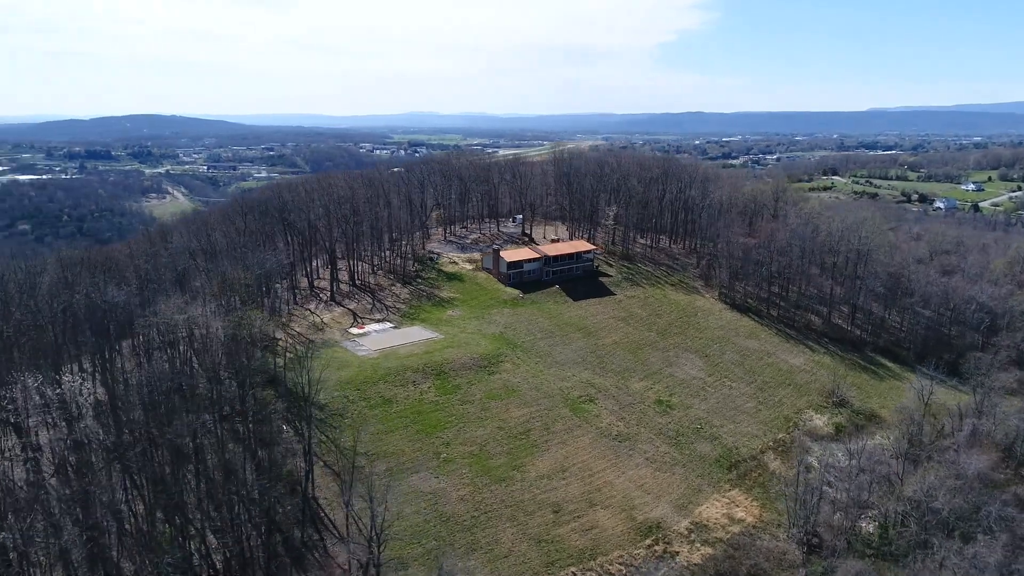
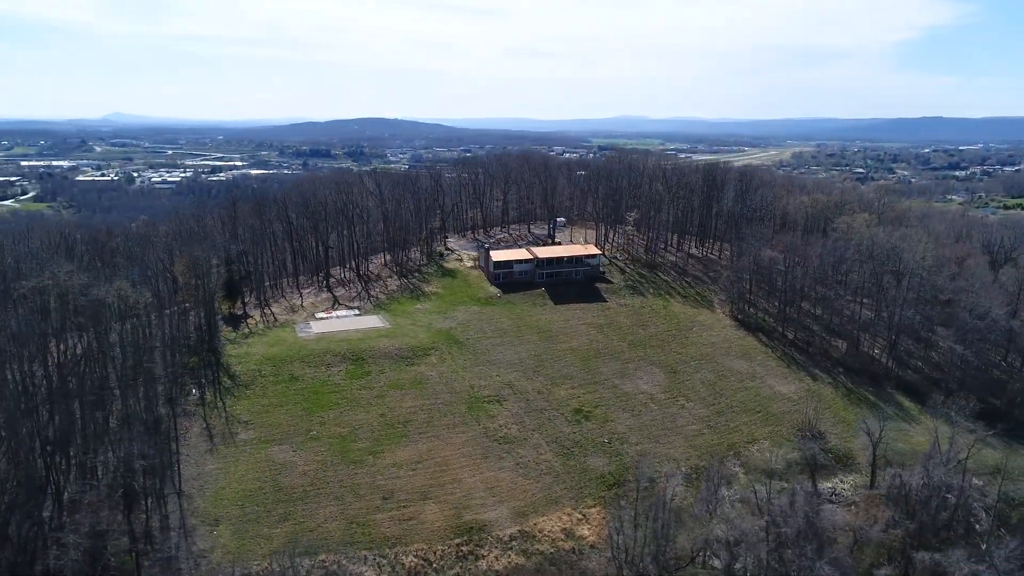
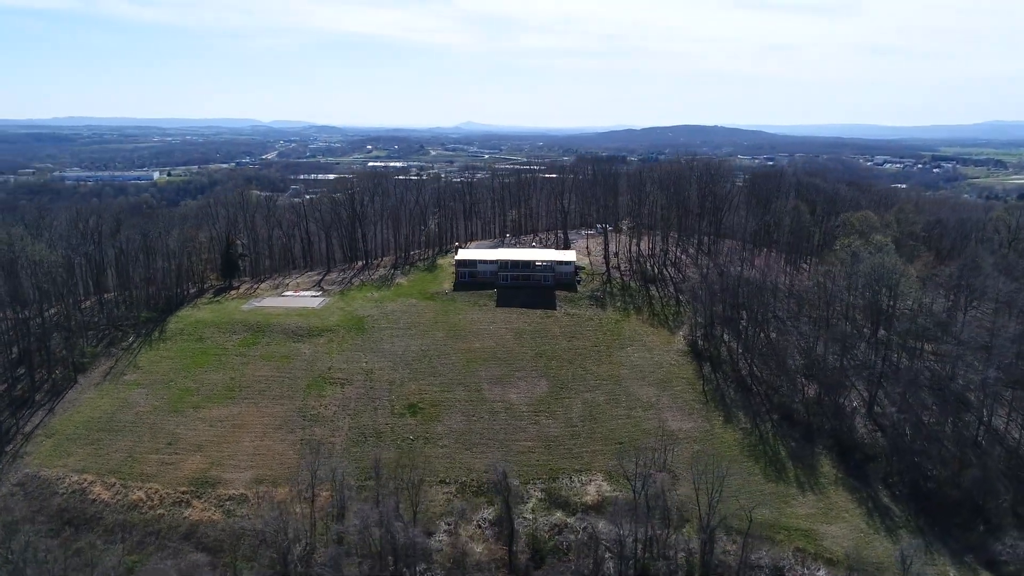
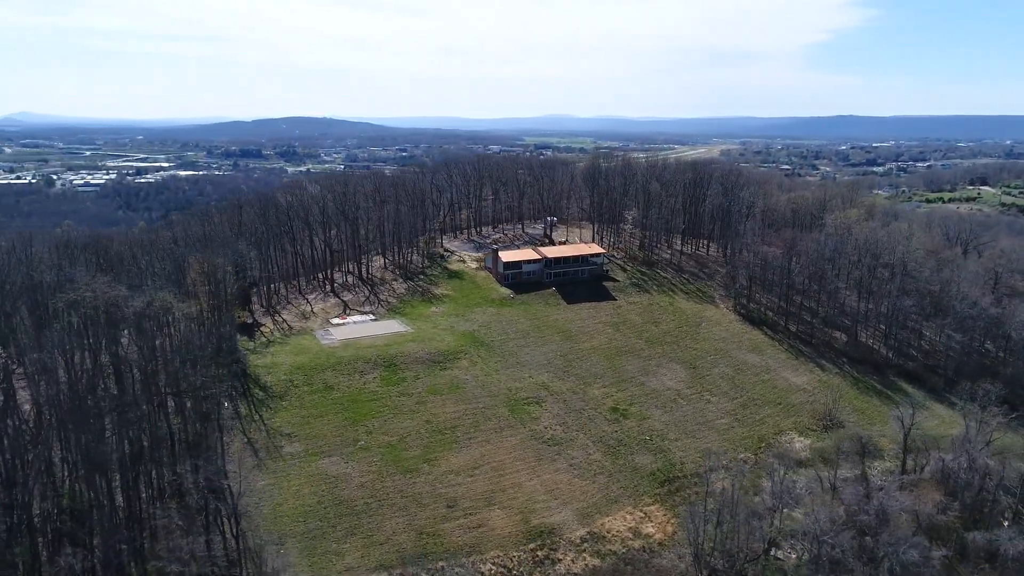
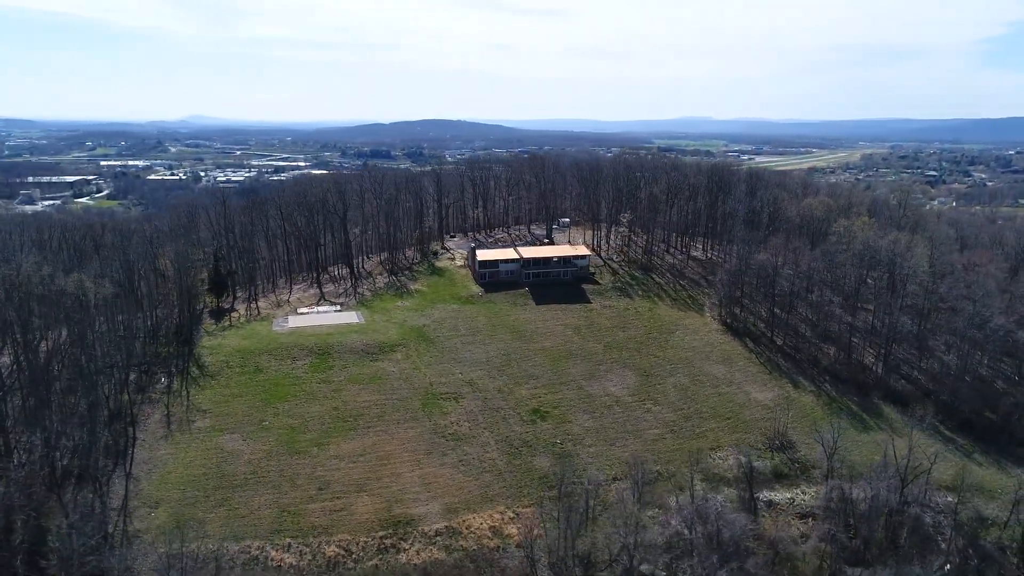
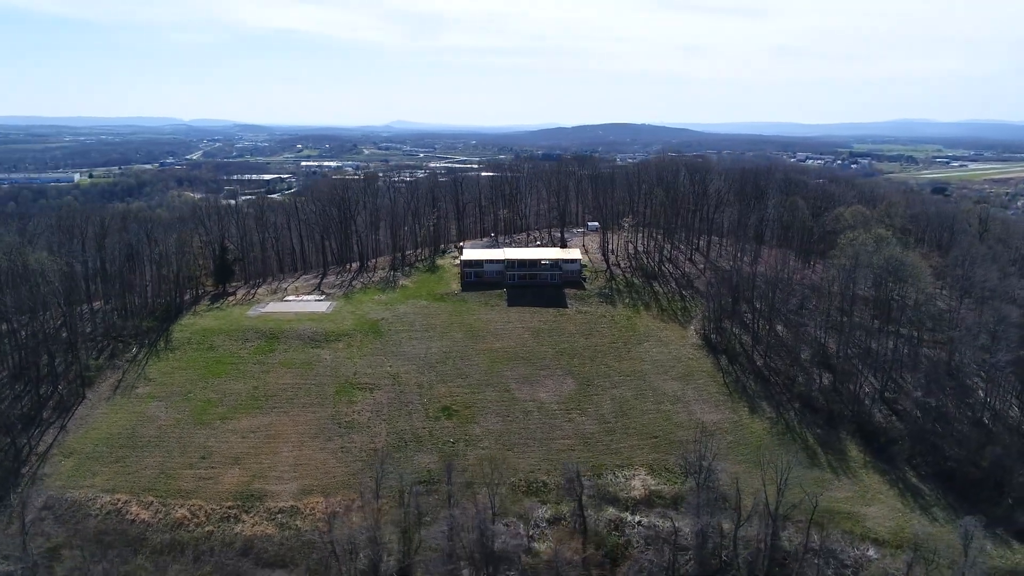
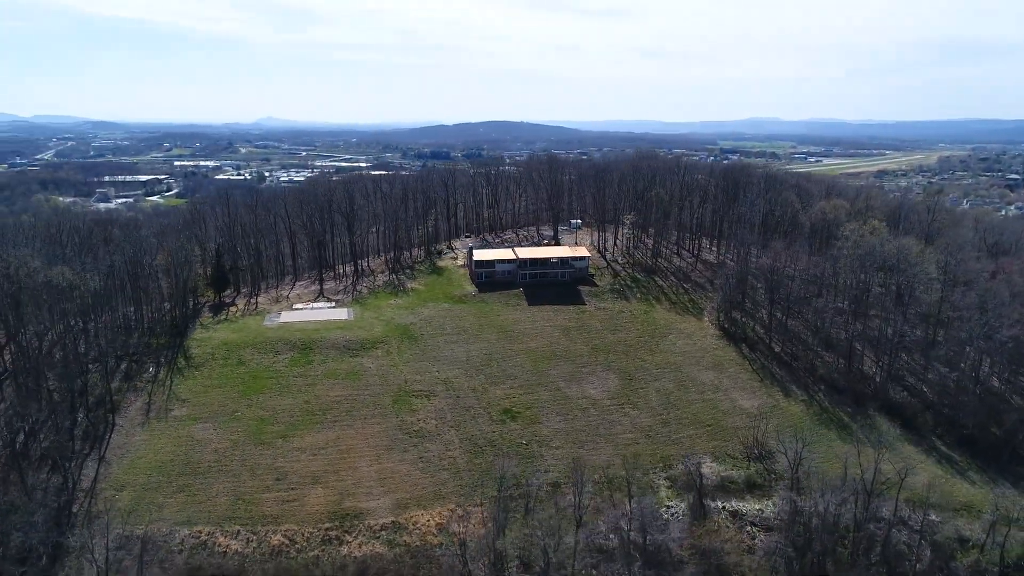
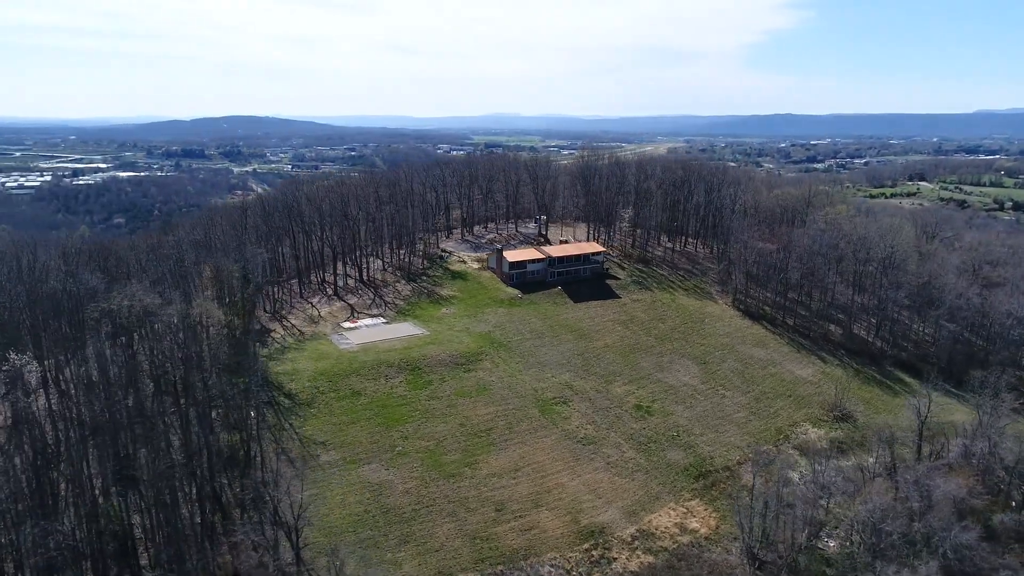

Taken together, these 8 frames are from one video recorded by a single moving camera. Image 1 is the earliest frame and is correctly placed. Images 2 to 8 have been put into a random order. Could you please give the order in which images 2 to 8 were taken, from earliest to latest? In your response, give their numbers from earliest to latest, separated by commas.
8, 4, 2, 5, 7, 6, 3
